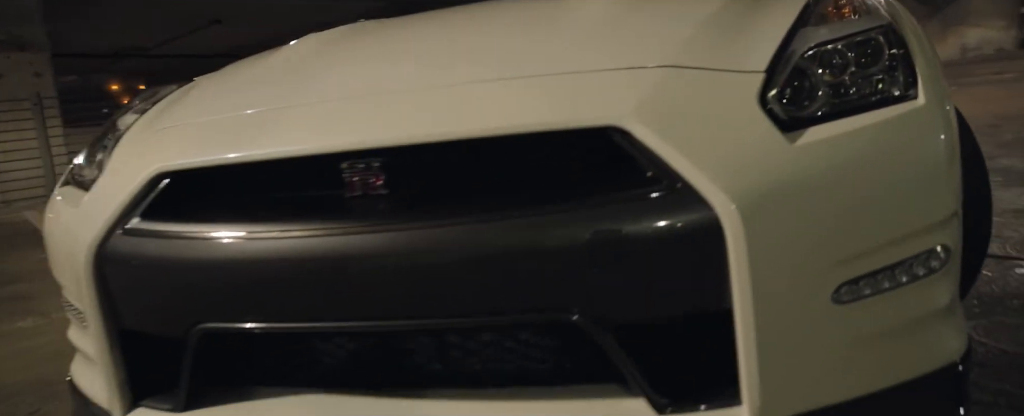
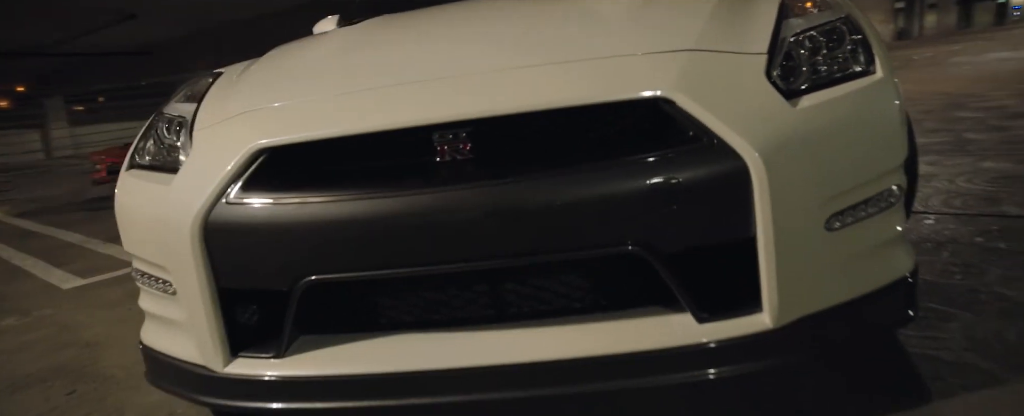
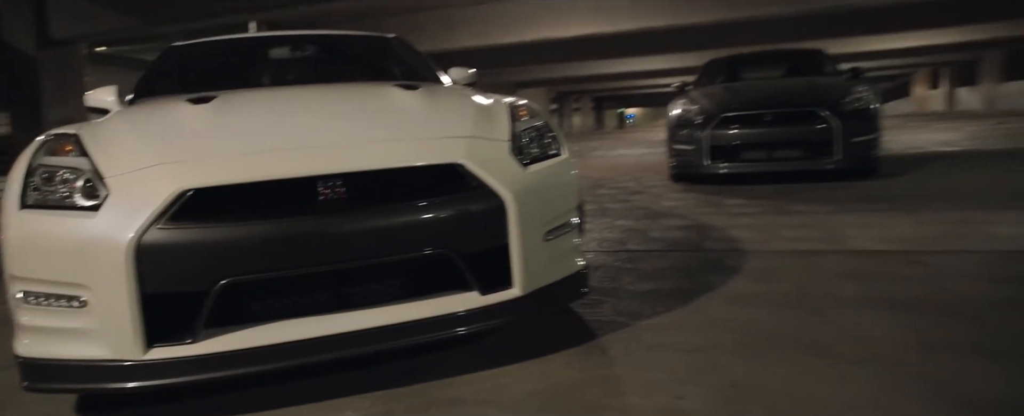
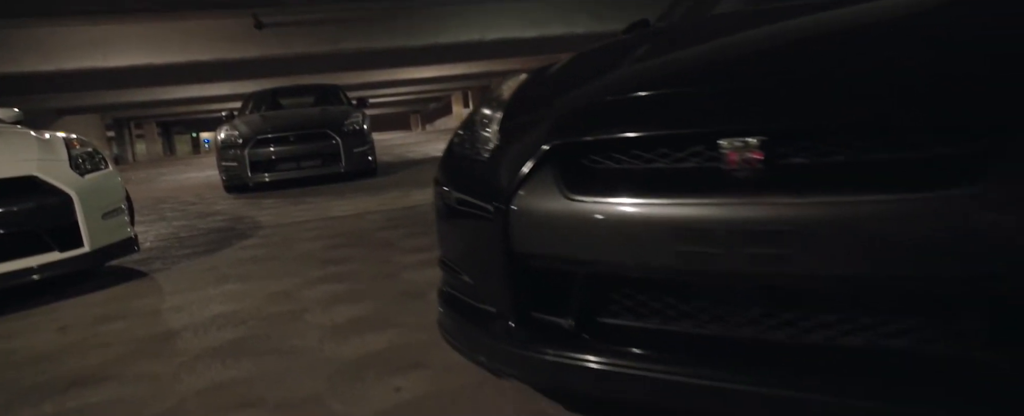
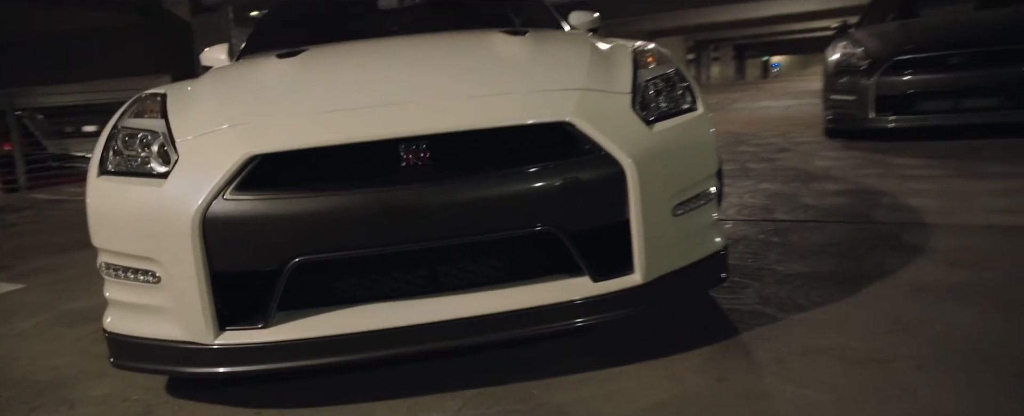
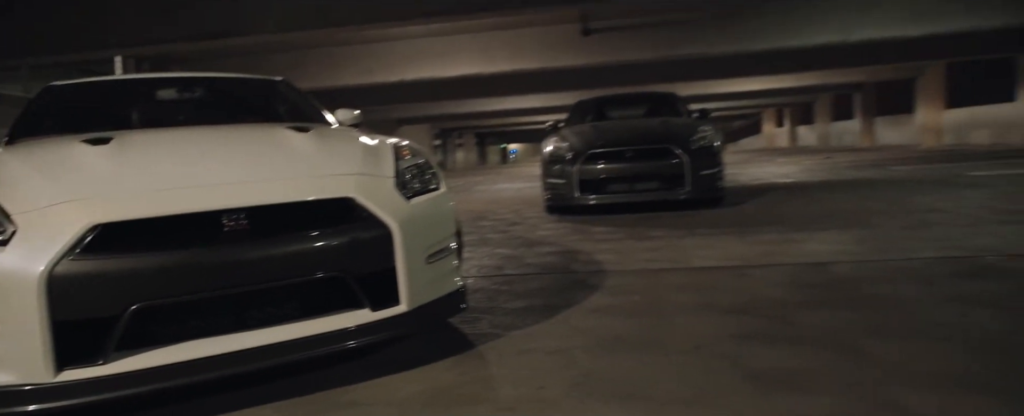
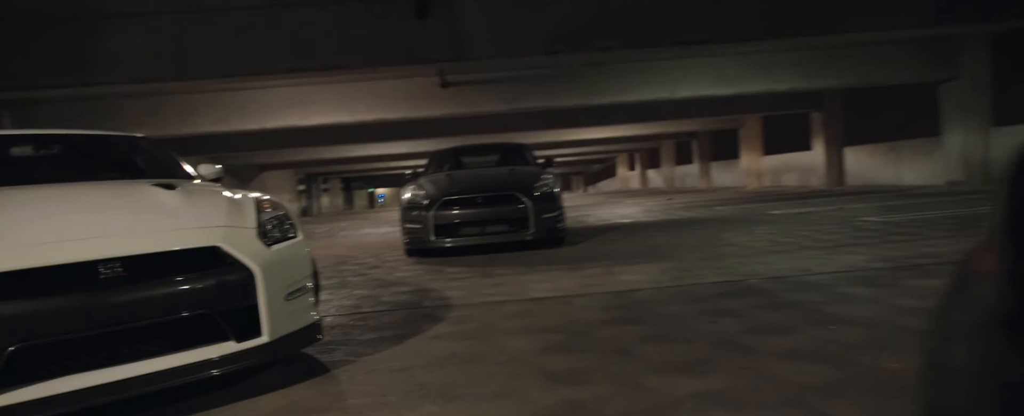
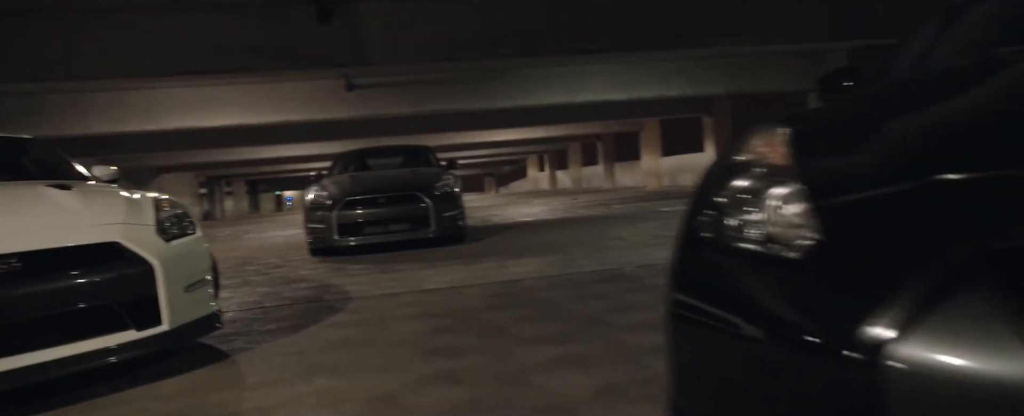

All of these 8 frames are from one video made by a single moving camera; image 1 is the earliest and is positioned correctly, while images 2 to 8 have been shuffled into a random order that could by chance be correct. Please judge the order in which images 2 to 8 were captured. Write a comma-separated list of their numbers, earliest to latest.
2, 5, 3, 6, 7, 8, 4
